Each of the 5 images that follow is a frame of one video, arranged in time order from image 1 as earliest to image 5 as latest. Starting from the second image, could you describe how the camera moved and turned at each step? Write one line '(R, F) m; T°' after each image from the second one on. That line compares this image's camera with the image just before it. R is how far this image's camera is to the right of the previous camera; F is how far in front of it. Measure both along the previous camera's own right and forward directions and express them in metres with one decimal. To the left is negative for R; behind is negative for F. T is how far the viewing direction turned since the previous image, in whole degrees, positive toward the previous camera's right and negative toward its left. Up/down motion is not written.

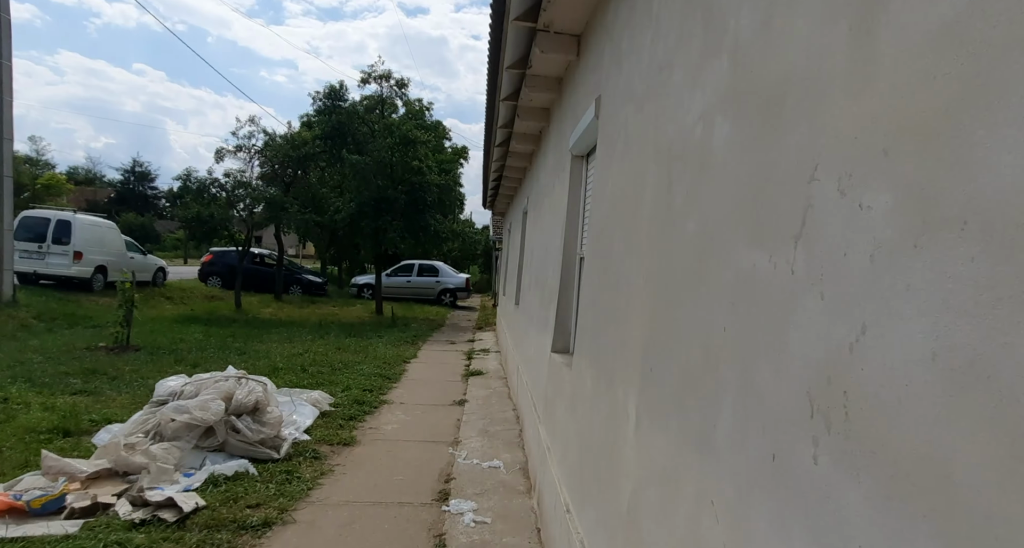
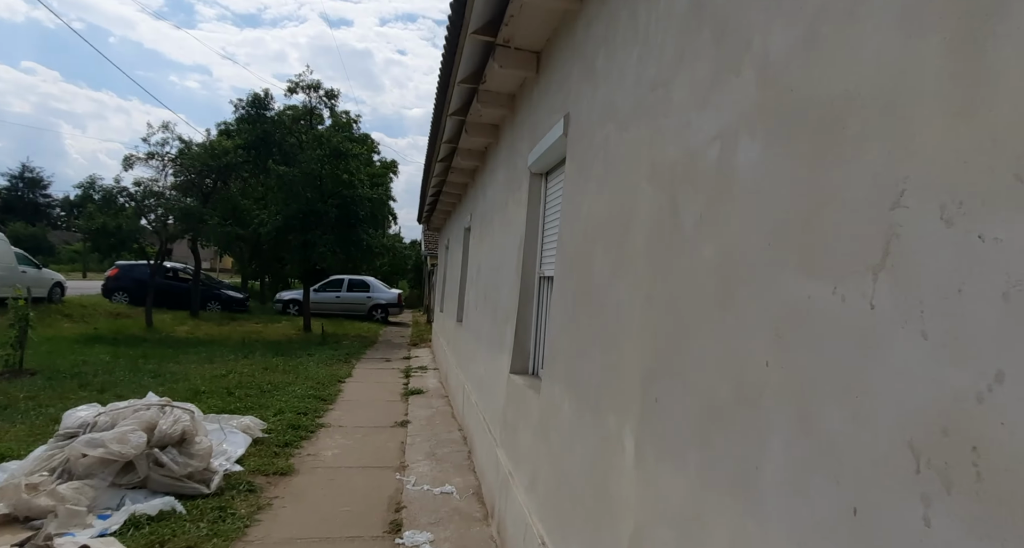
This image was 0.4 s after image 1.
(-0.2, +0.1) m; +7°
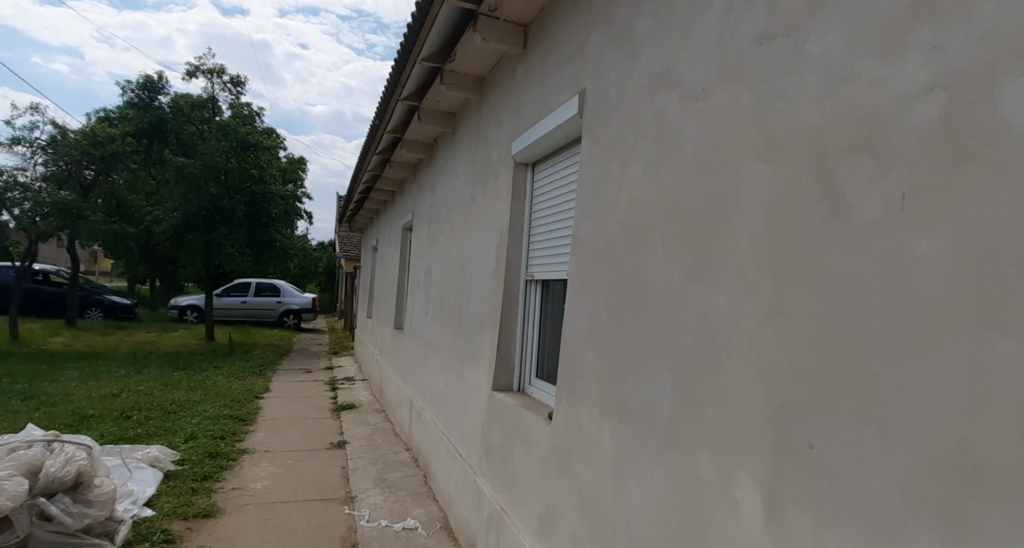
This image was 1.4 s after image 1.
(-0.4, +0.5) m; +9°
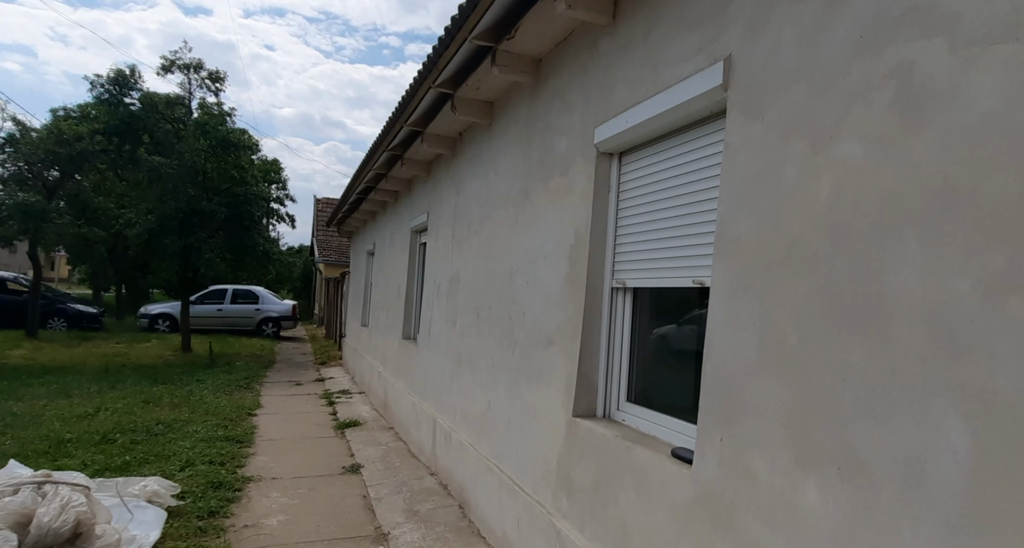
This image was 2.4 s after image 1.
(-0.6, +0.5) m; +3°
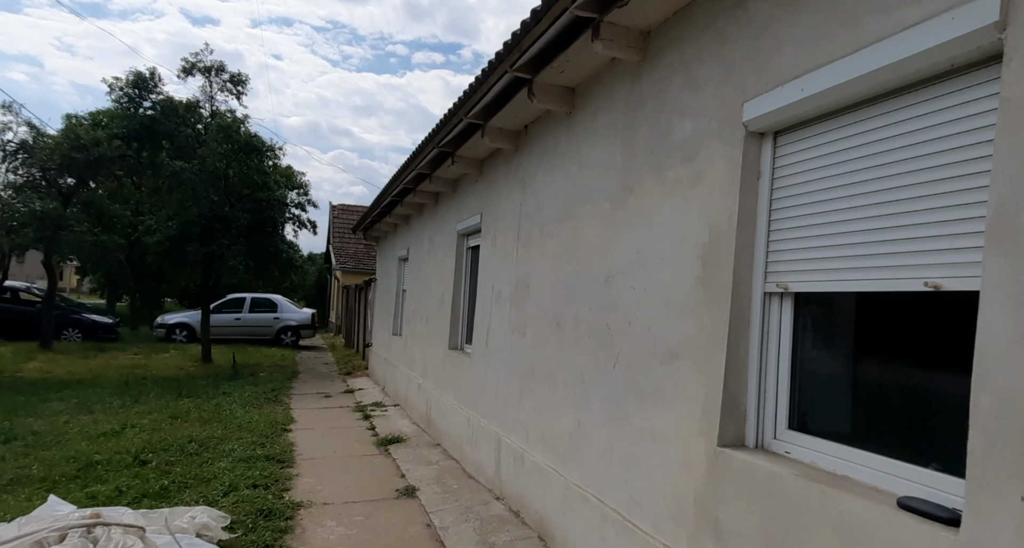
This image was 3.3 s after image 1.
(-0.5, +0.5) m; -1°
